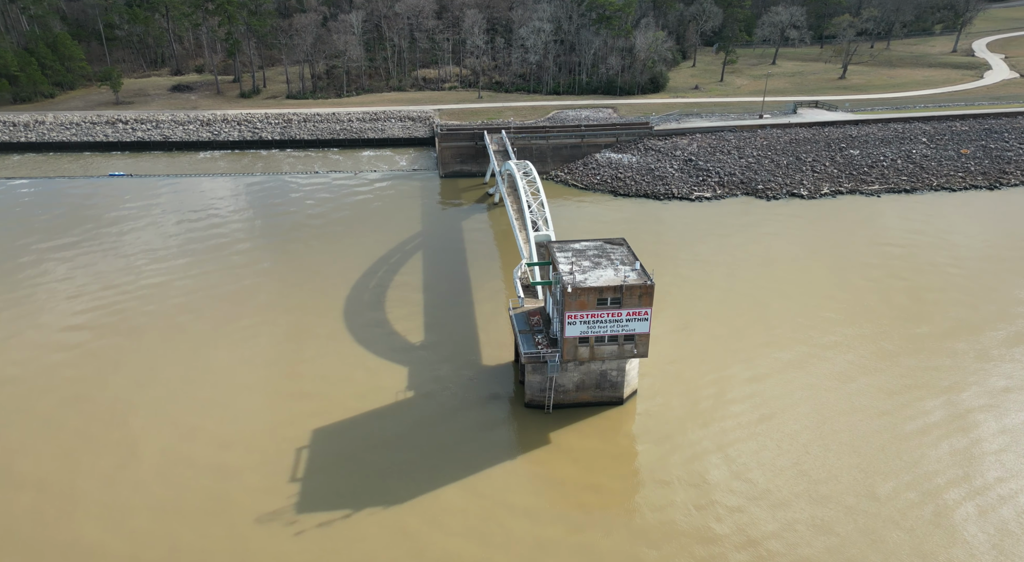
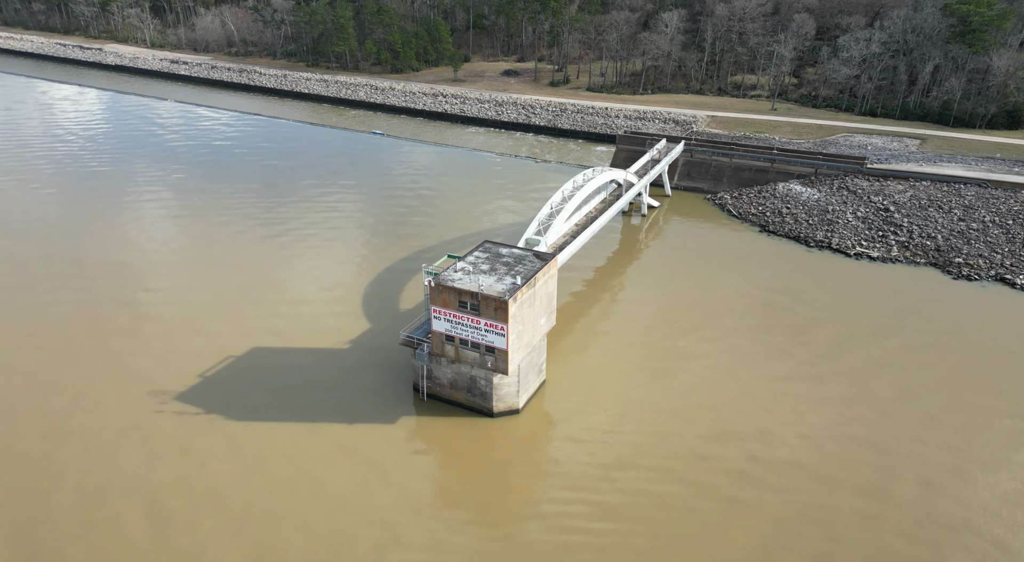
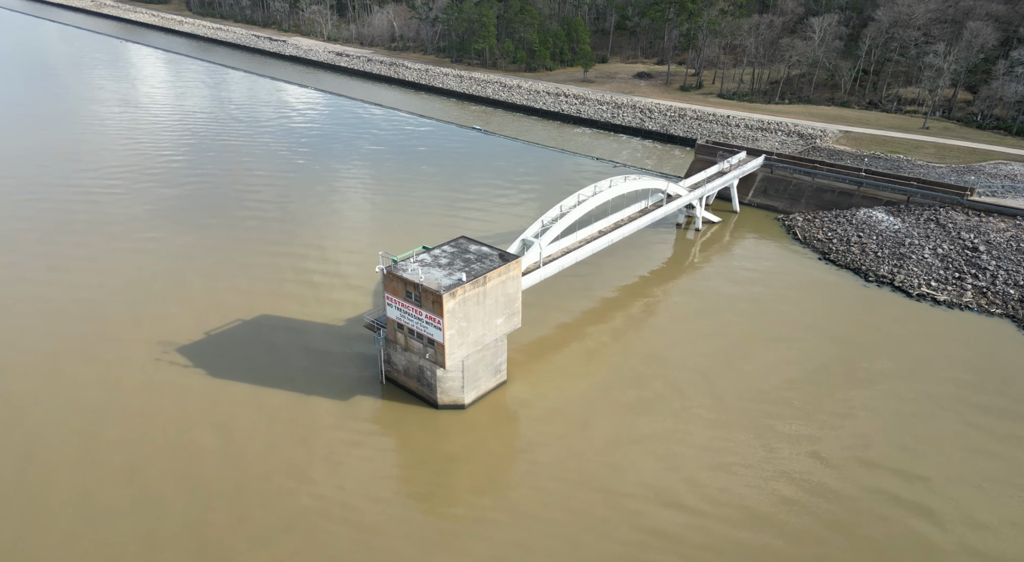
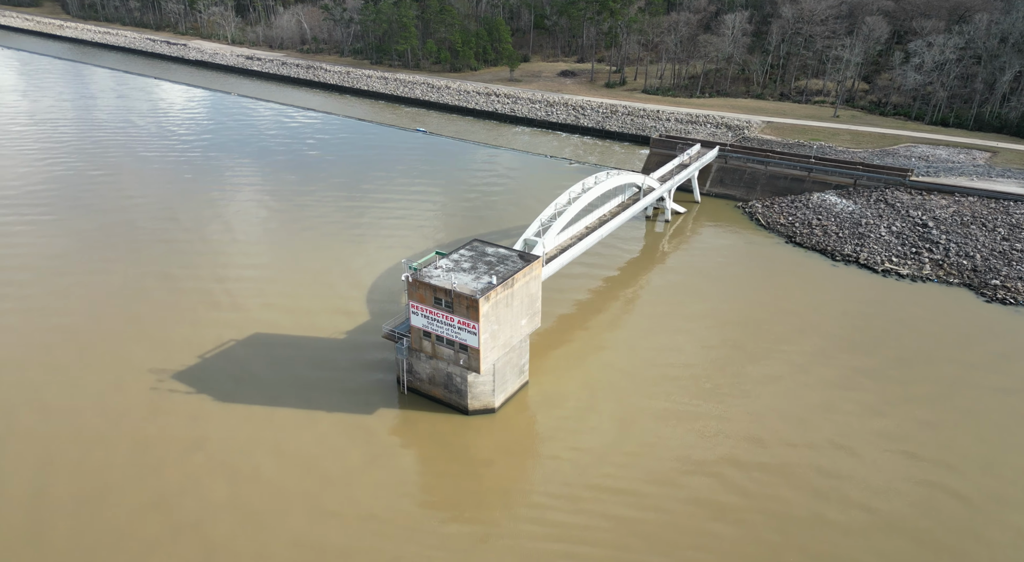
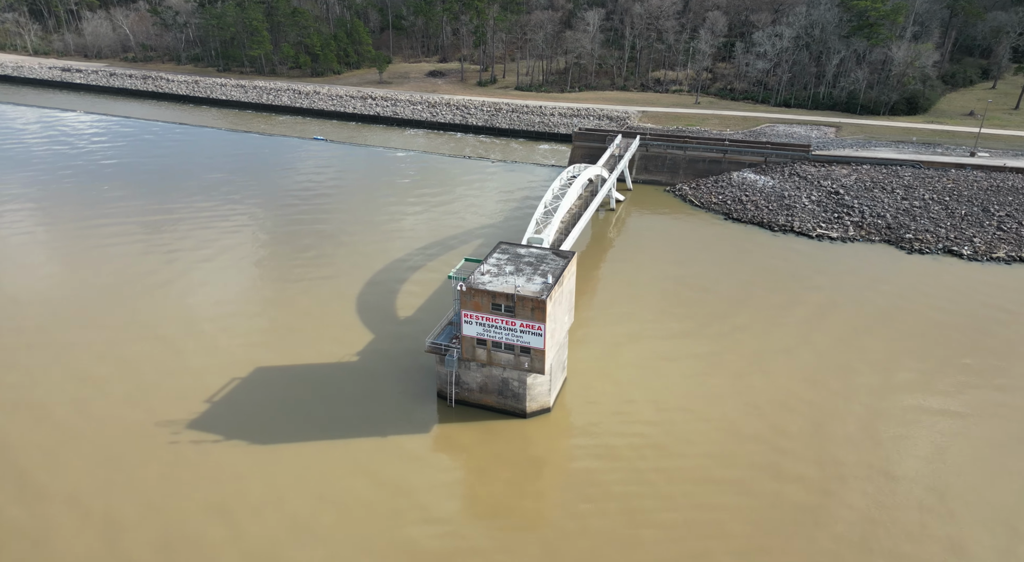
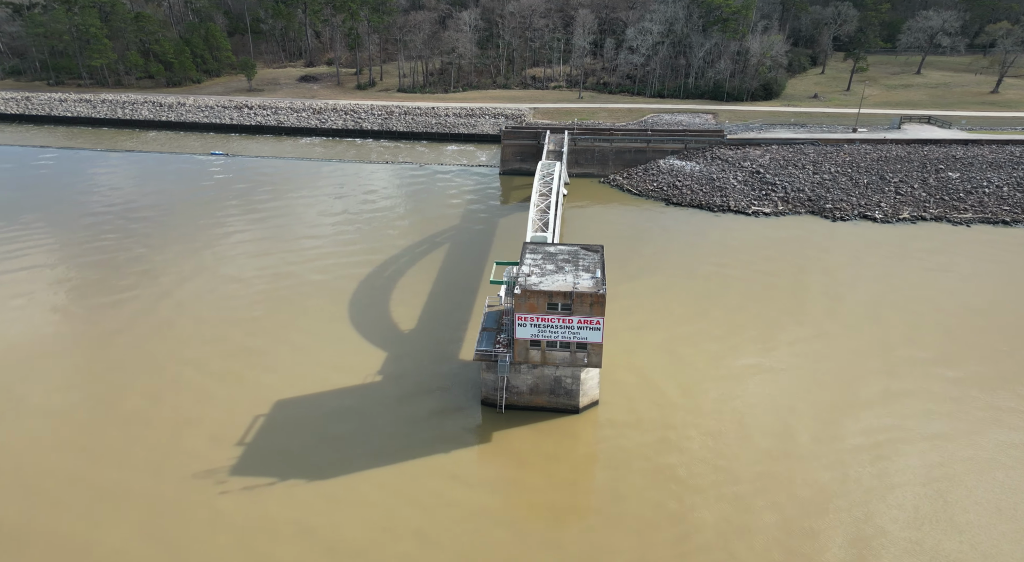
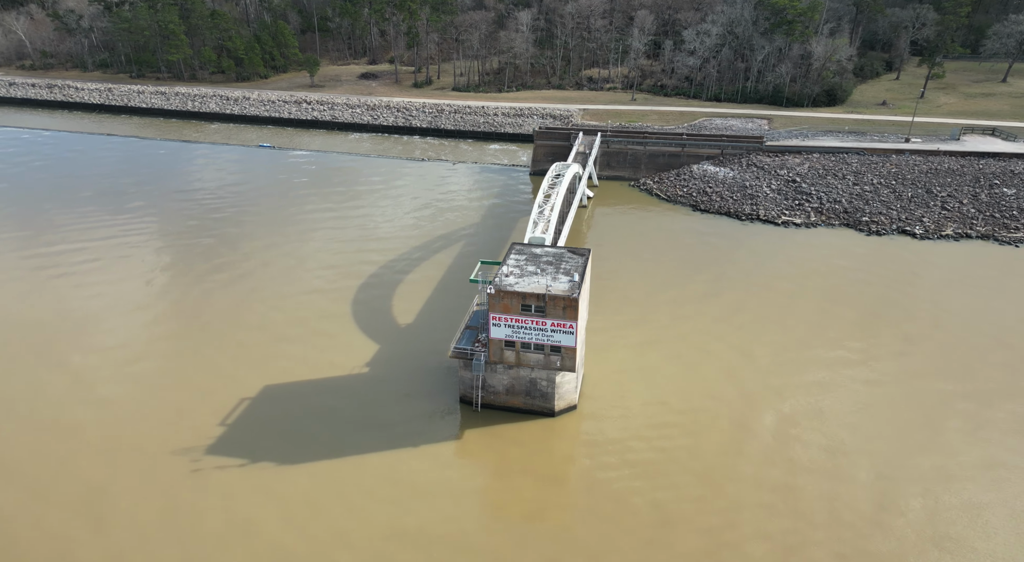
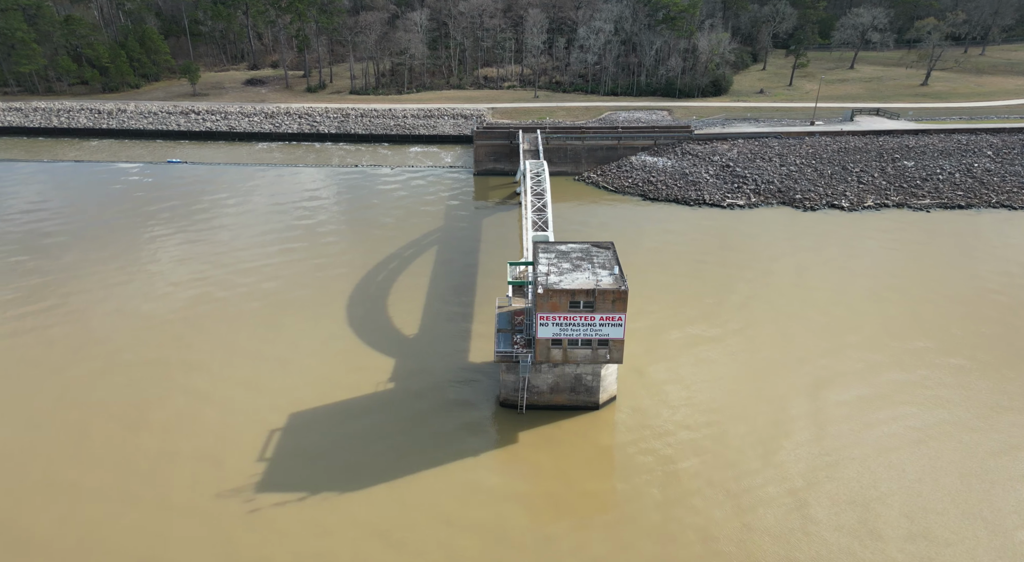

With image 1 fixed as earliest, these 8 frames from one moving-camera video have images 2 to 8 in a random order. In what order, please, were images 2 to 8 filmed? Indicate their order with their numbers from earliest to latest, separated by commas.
8, 6, 7, 5, 2, 4, 3
